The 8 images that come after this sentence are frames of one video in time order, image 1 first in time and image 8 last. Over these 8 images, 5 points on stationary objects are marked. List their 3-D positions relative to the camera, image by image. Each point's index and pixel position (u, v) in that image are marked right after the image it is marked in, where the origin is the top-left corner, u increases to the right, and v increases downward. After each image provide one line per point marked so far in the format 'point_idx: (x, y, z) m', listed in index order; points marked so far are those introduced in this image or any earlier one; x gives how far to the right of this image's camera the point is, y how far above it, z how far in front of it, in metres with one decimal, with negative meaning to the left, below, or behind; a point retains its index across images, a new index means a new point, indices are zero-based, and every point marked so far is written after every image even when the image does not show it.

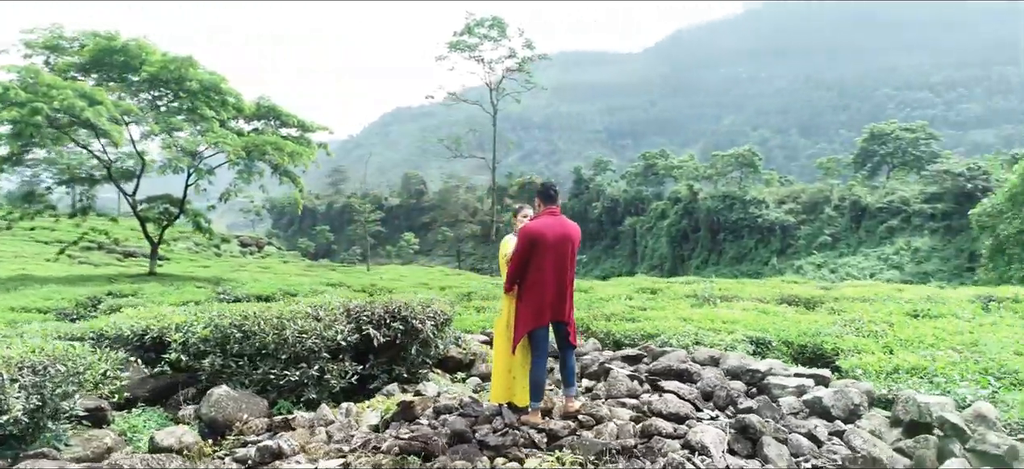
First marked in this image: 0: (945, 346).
0: (+4.3, -1.1, +7.0) m
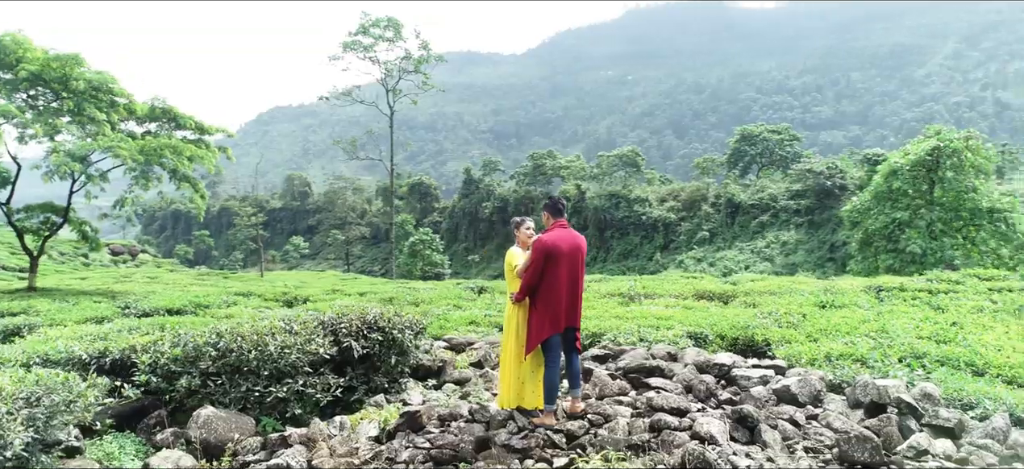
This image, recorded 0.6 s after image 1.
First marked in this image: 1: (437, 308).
0: (+3.8, -1.1, +7.9) m
1: (-1.3, -1.2, +11.5) m
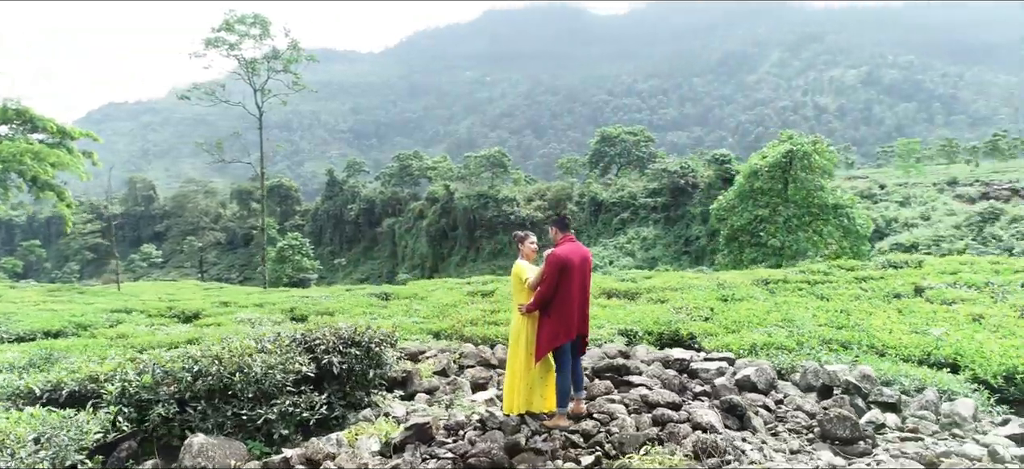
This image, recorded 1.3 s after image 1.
0: (+3.2, -1.1, +8.8) m
1: (-2.6, -1.3, +11.4) m
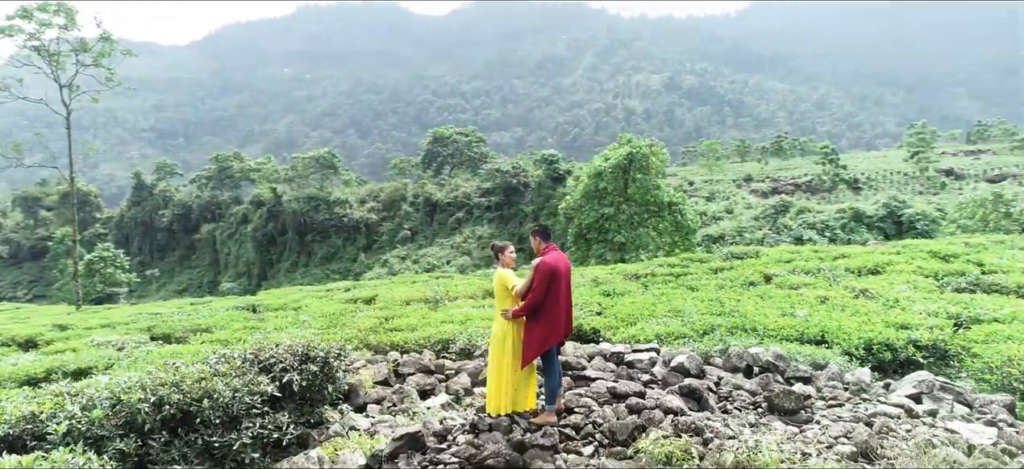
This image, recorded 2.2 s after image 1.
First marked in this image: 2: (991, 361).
0: (+2.0, -1.1, +9.7) m
1: (-4.2, -1.5, +10.8) m
2: (+4.3, -1.1, +6.5) m
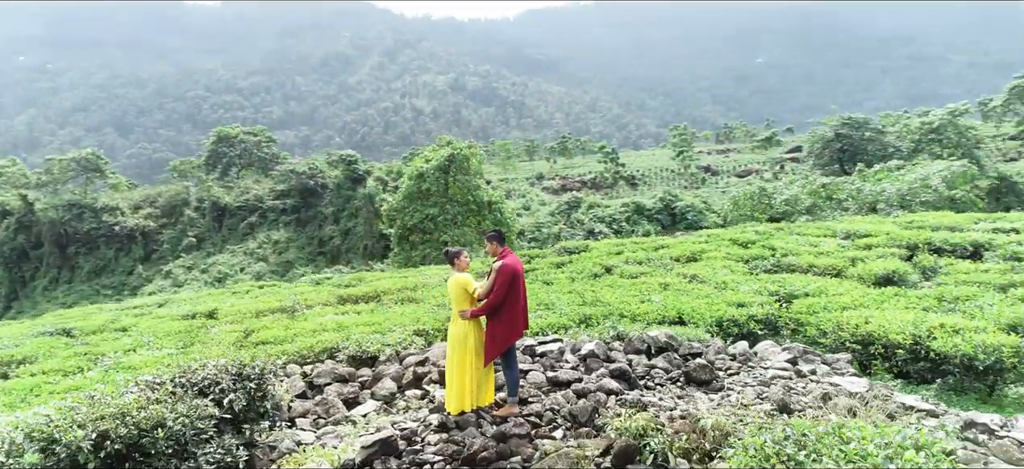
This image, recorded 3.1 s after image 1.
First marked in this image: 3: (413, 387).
0: (+0.3, -1.1, +10.4) m
1: (-6.0, -1.7, +9.7) m
2: (+3.4, -1.0, +8.0) m
3: (-0.9, -1.4, +6.7) m
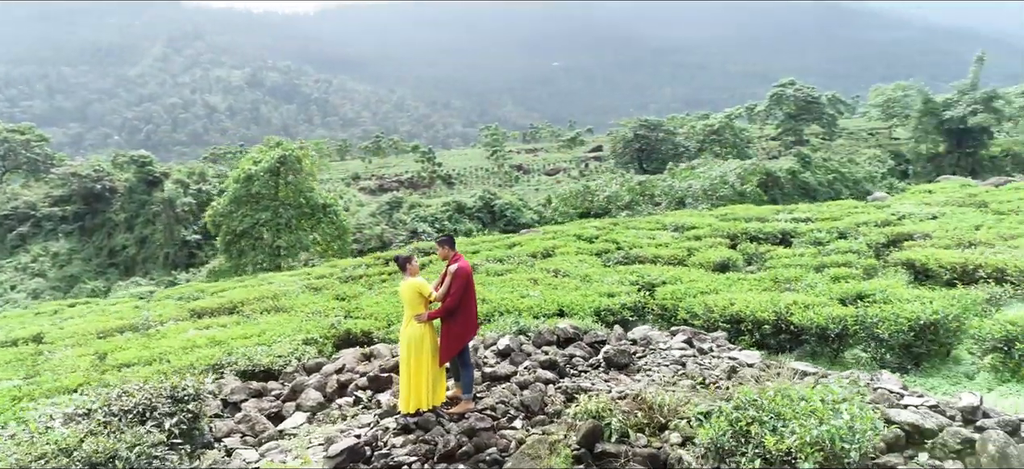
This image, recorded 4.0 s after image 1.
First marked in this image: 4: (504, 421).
0: (-1.4, -1.1, +10.5) m
1: (-7.2, -2.0, +8.2) m
2: (+2.2, -0.9, +9.0) m
3: (-1.6, -1.5, +6.6) m
4: (-0.1, -1.4, +5.4) m
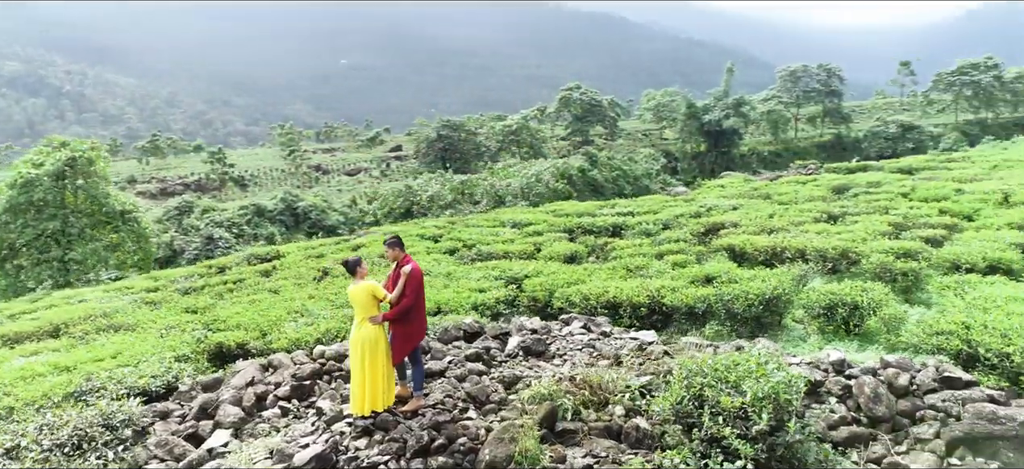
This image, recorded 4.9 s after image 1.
0: (-3.2, -1.2, +10.1) m
1: (-8.1, -2.2, +6.3) m
2: (+0.7, -0.8, +9.7) m
3: (-2.3, -1.5, +6.4) m
4: (-0.4, -1.4, +5.6) m
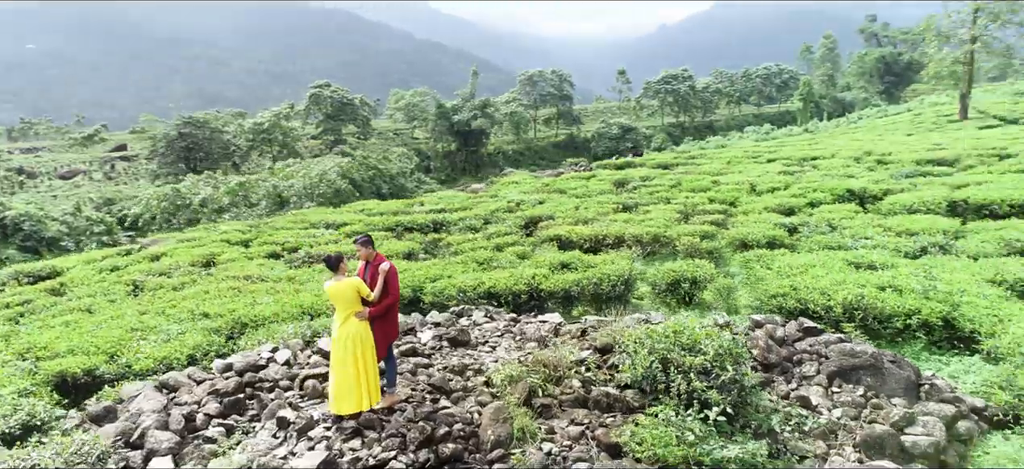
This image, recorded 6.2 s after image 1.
0: (-4.8, -1.3, +9.0) m
1: (-8.0, -2.5, +3.7) m
2: (-1.0, -0.8, +10.0) m
3: (-2.6, -1.6, +5.9) m
4: (-0.6, -1.4, +5.8) m
